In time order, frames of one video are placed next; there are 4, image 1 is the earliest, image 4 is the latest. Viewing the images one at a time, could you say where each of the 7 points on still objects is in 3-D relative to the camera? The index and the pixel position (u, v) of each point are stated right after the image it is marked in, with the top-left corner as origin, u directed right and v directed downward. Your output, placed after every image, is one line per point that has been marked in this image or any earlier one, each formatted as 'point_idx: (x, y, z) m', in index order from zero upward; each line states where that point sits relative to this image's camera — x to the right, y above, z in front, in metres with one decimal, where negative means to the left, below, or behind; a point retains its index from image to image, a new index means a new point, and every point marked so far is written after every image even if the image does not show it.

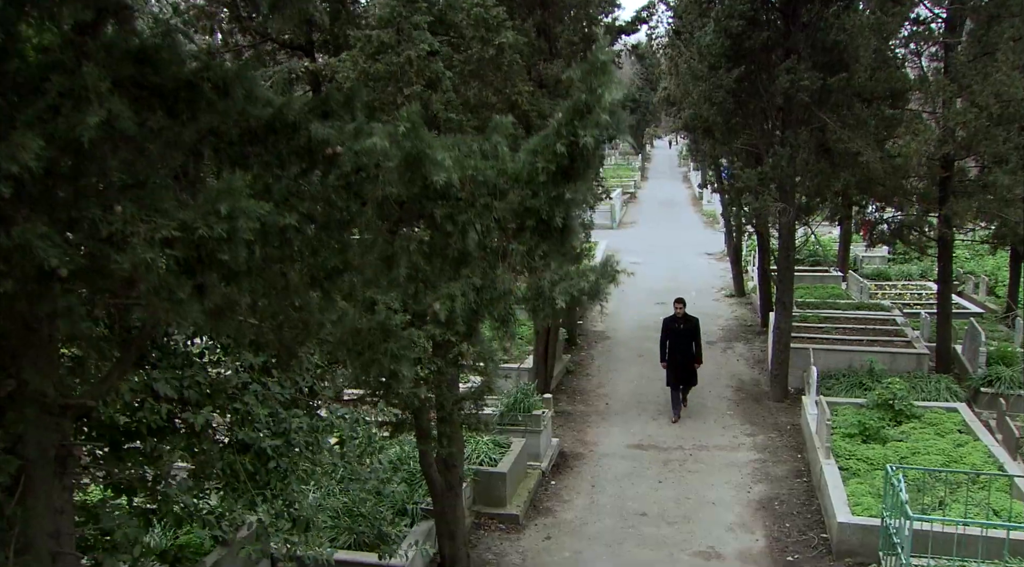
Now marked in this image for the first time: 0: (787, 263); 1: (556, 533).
0: (+4.3, +0.4, +13.2) m
1: (+0.5, -2.8, +9.2) m
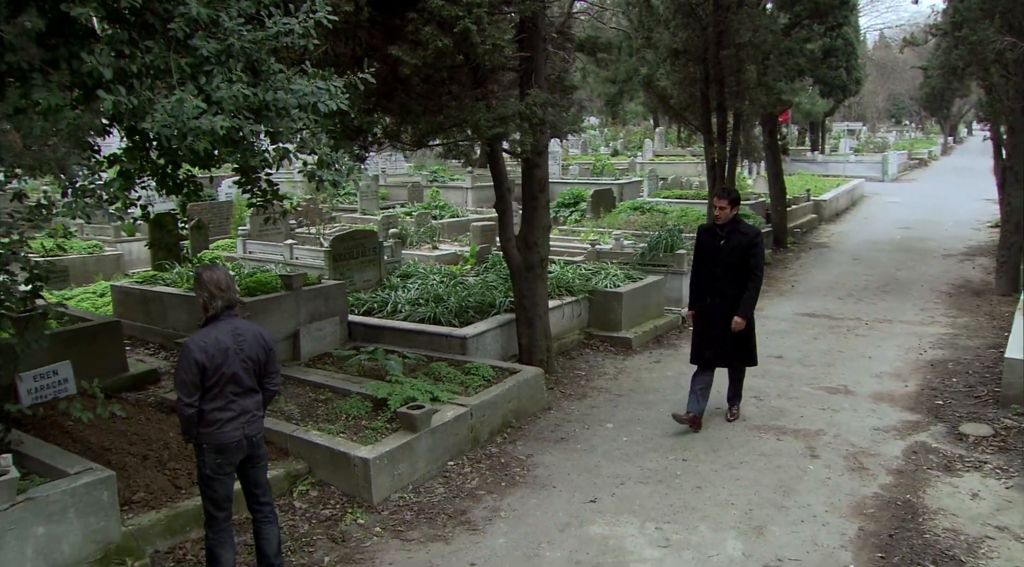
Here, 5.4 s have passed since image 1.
0: (+6.6, +2.1, +10.7) m
1: (+1.5, -0.8, +8.3) m
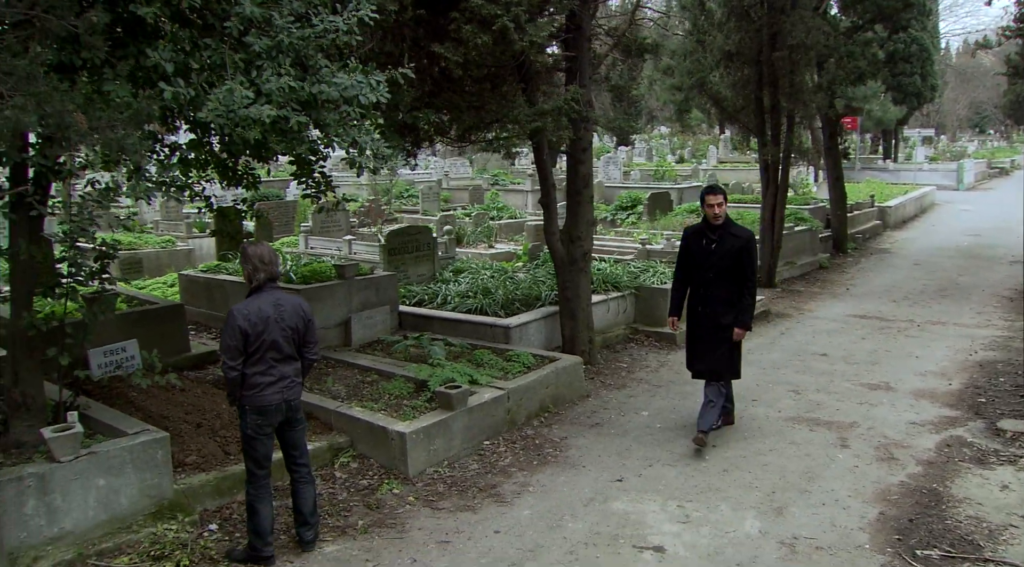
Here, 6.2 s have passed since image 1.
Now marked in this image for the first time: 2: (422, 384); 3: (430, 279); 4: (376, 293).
0: (+7.3, +2.1, +10.4) m
1: (+2.0, -0.7, +8.4) m
2: (-0.7, -0.7, +6.1) m
3: (-1.0, +0.1, +9.7) m
4: (-1.3, -0.1, +7.8) m
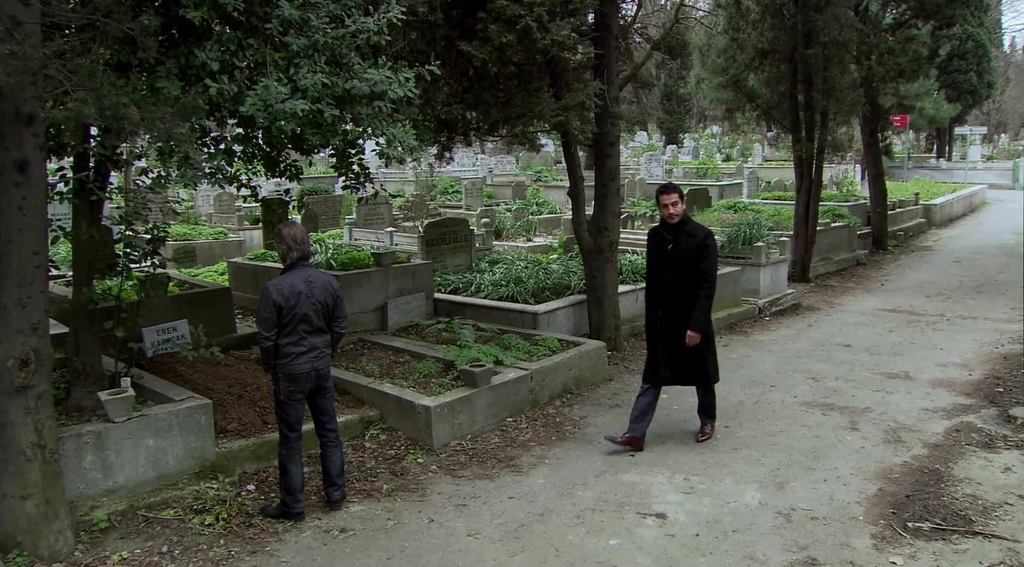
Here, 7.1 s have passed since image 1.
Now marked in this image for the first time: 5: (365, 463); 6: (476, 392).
0: (+7.7, +2.1, +10.3) m
1: (+2.3, -0.6, +8.5) m
2: (-0.5, -0.6, +6.5) m
3: (-0.6, +0.2, +10.1) m
4: (-1.0, 0.0, +8.2) m
5: (-1.0, -1.2, +5.4) m
6: (-0.3, -0.8, +5.9) m
